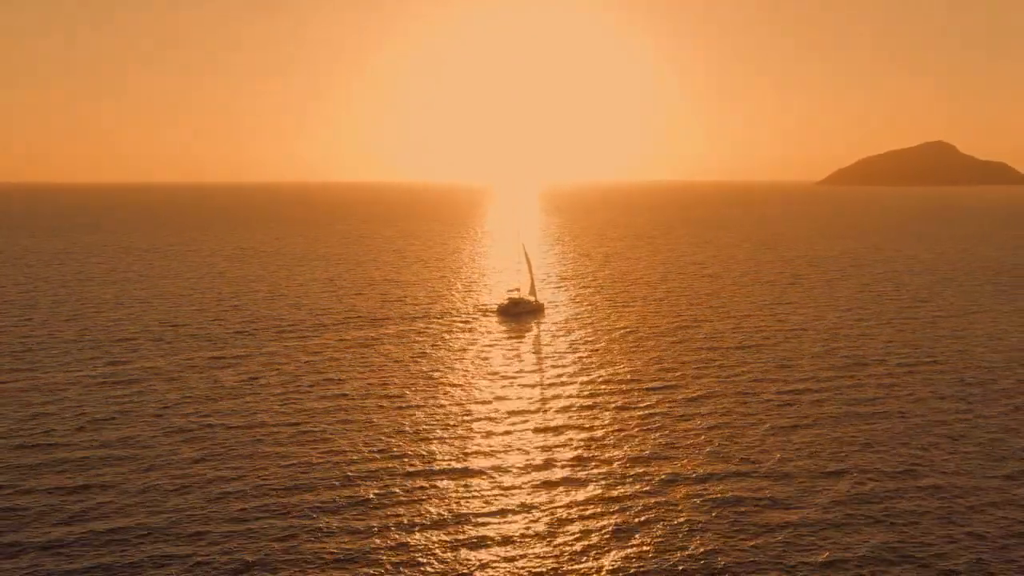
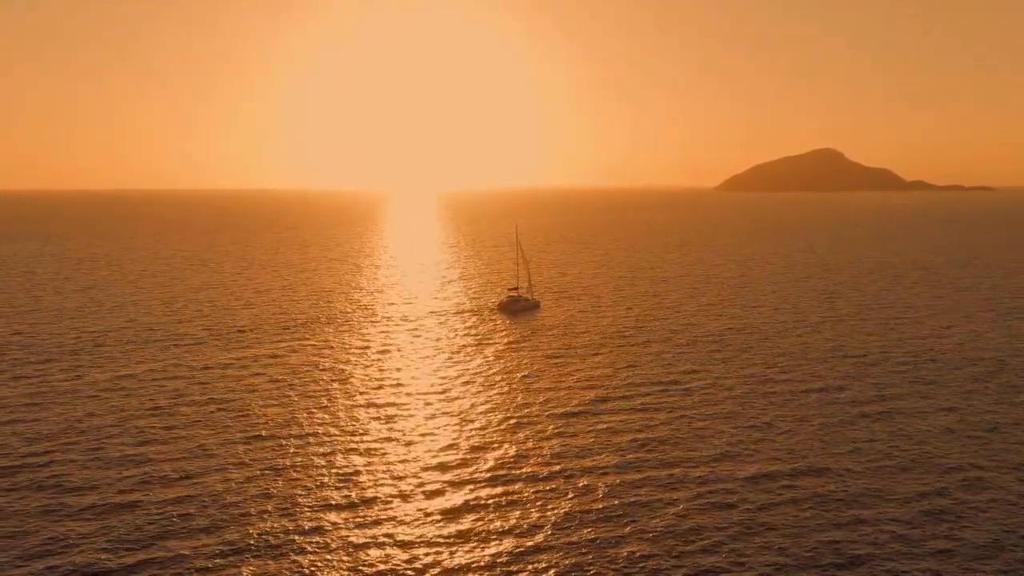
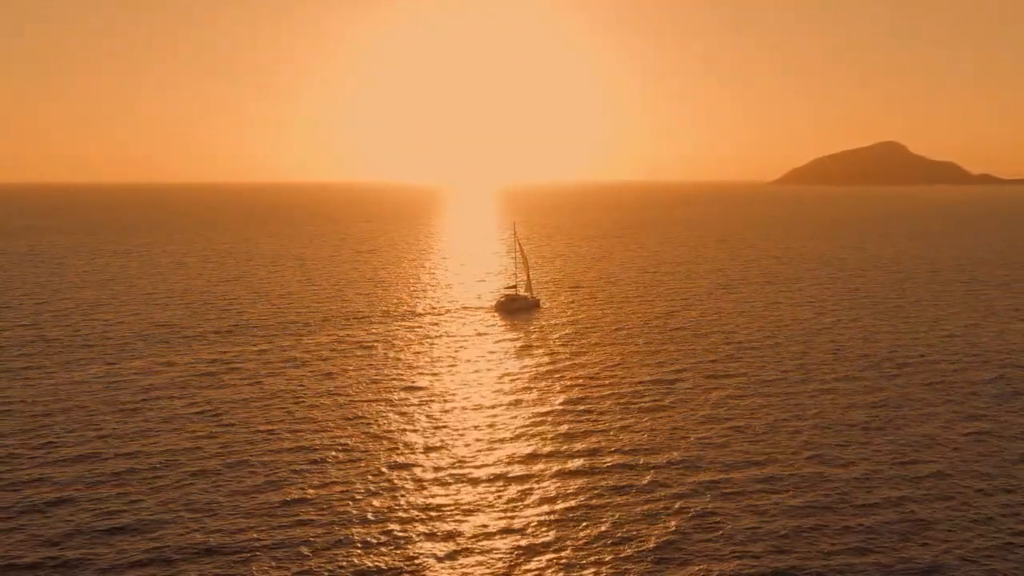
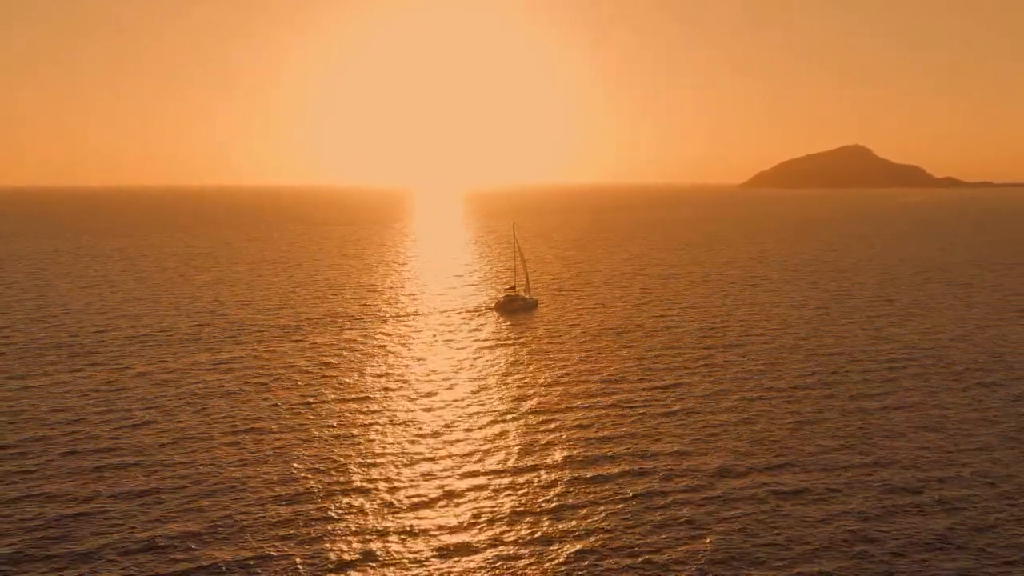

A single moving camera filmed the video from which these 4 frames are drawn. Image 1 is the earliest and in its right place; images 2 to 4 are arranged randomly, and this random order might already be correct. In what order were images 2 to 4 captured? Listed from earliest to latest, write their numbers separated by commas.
3, 4, 2
